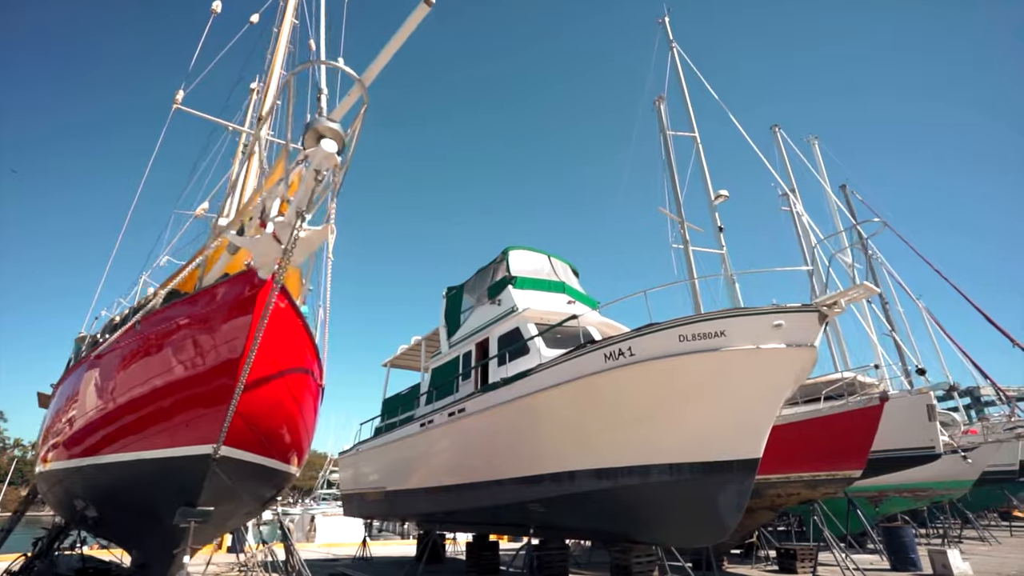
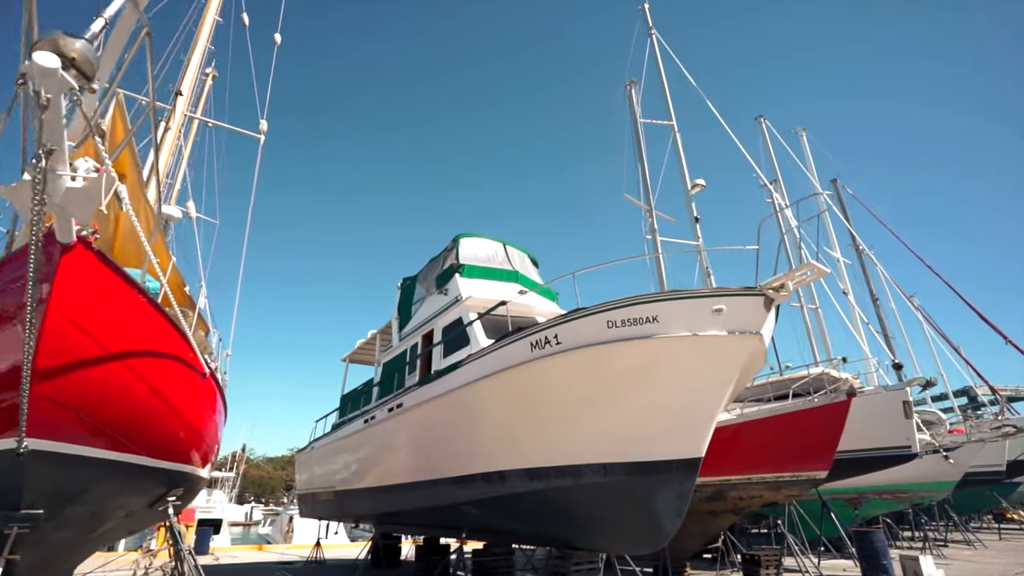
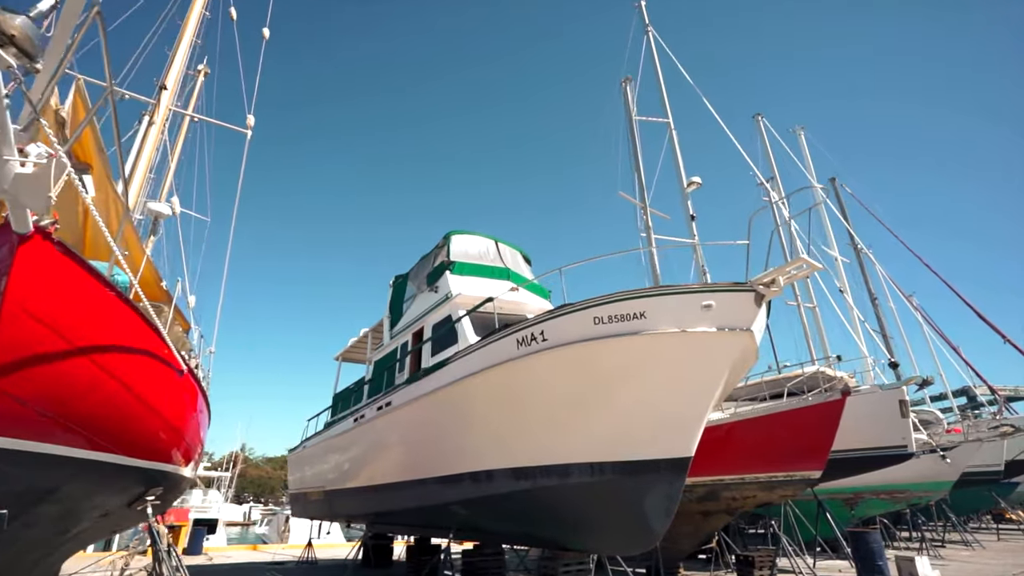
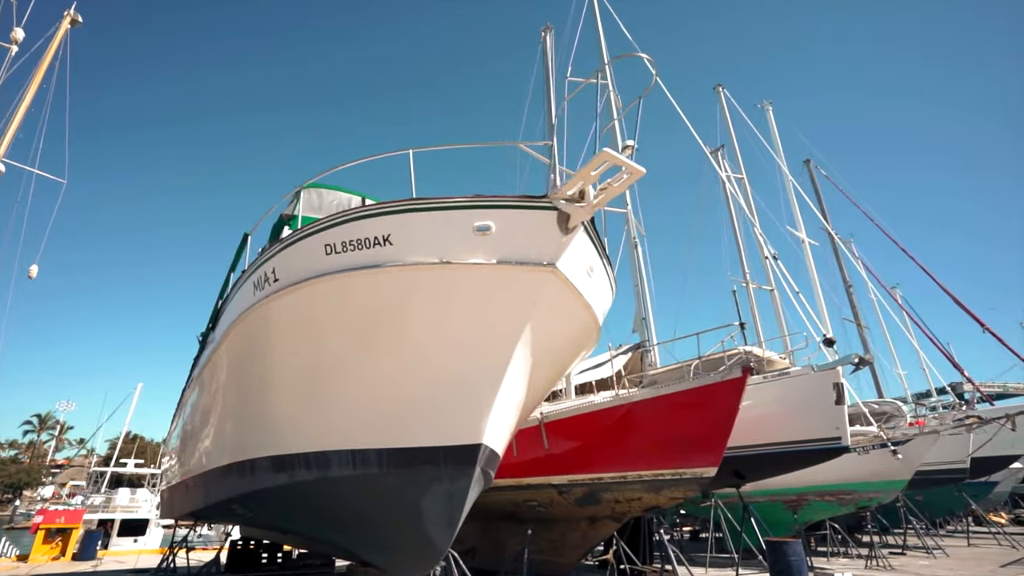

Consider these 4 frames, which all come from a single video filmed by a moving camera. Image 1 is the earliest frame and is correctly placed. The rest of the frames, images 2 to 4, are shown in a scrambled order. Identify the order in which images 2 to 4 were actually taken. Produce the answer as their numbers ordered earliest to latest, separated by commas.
2, 3, 4
